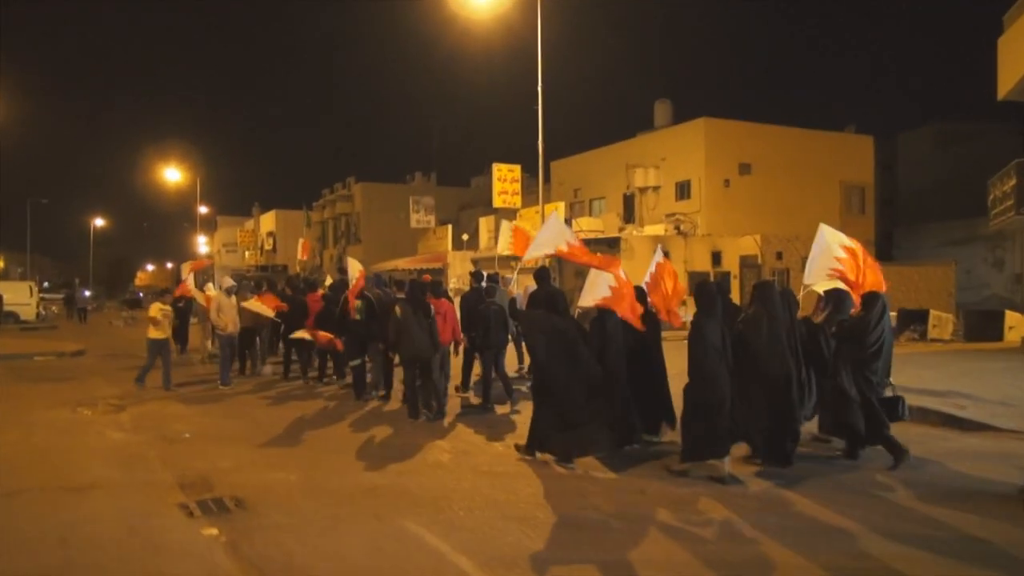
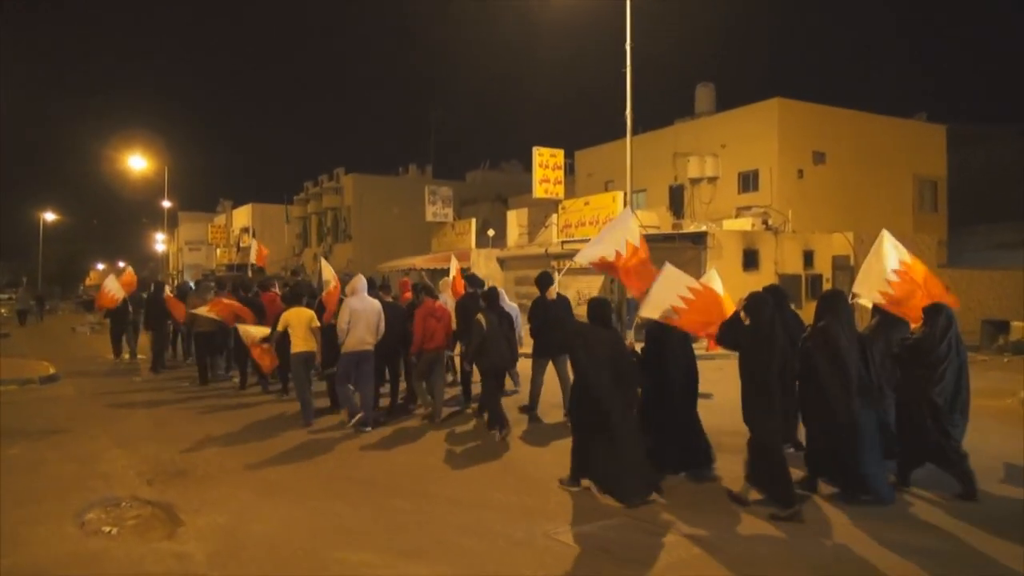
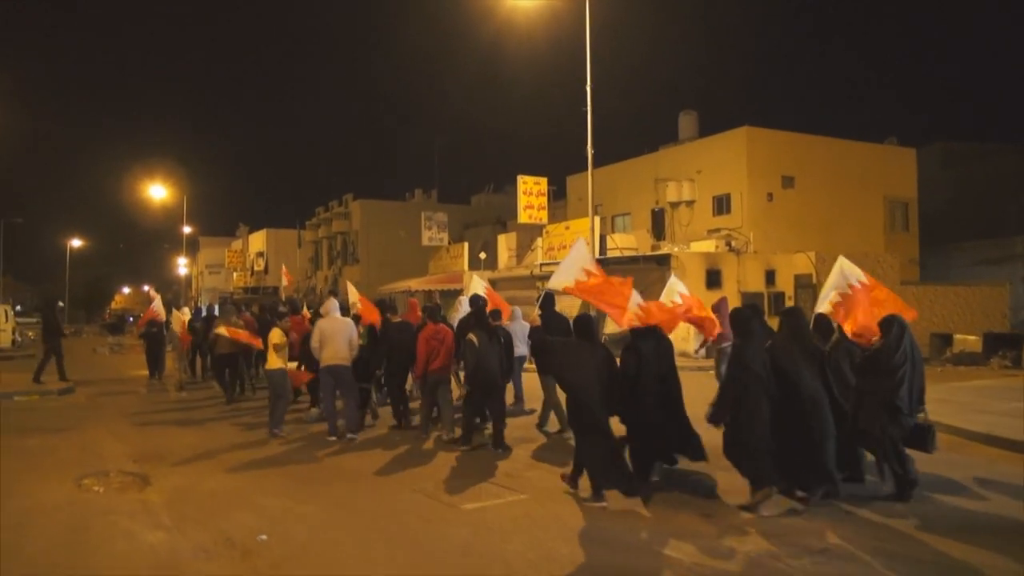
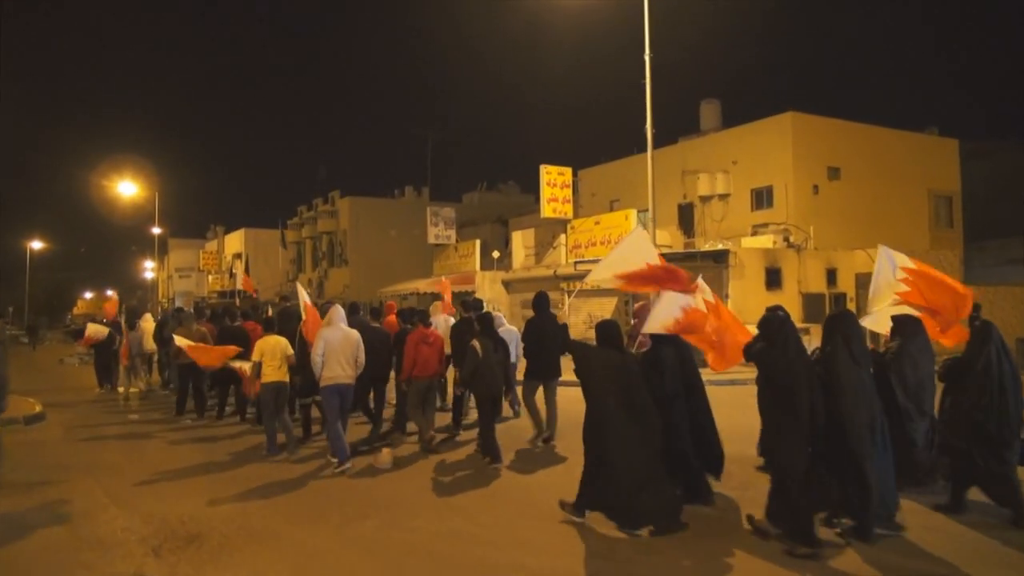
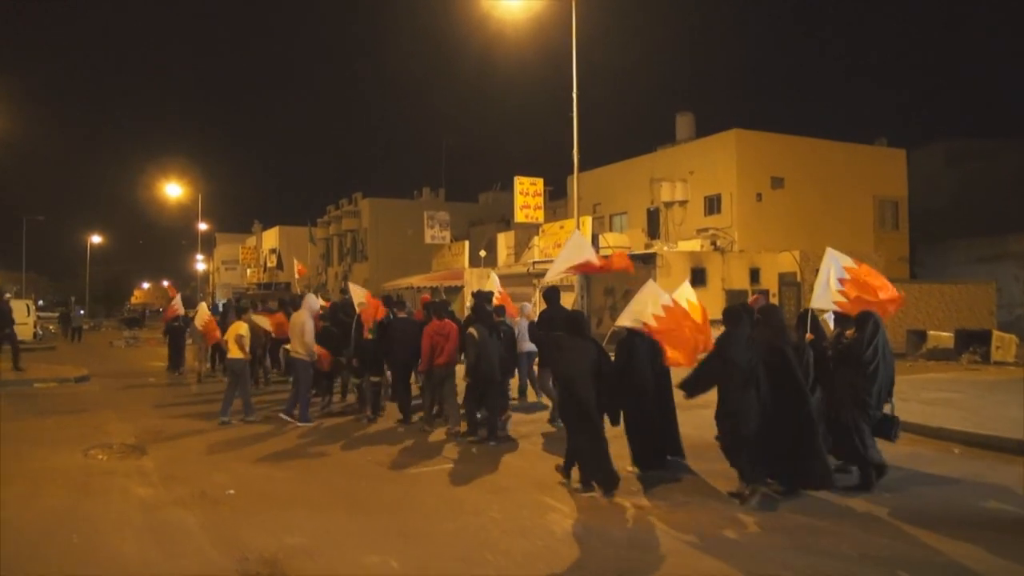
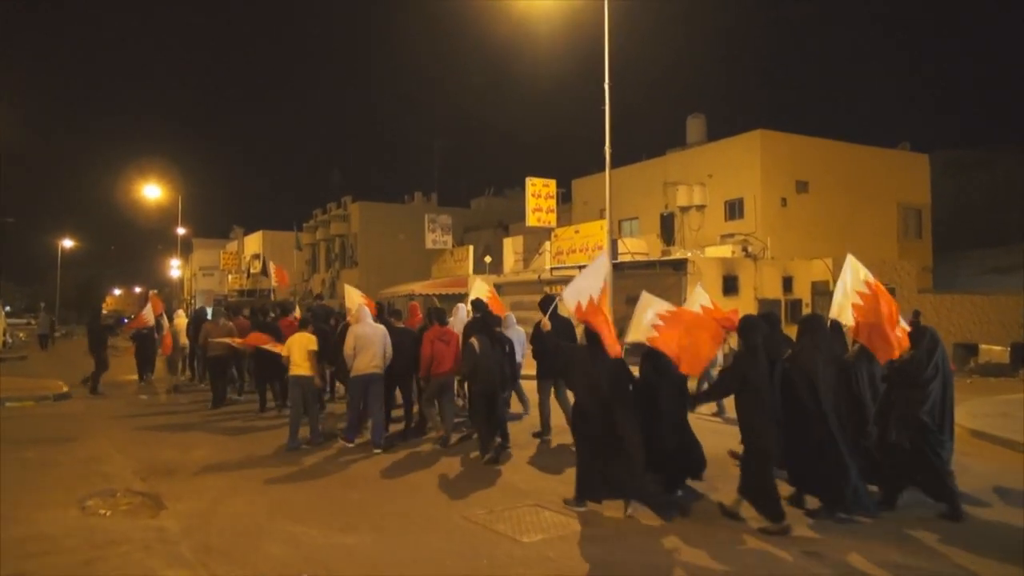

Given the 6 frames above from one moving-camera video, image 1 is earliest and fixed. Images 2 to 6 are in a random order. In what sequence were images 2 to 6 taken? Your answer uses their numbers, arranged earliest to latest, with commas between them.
5, 3, 6, 2, 4
